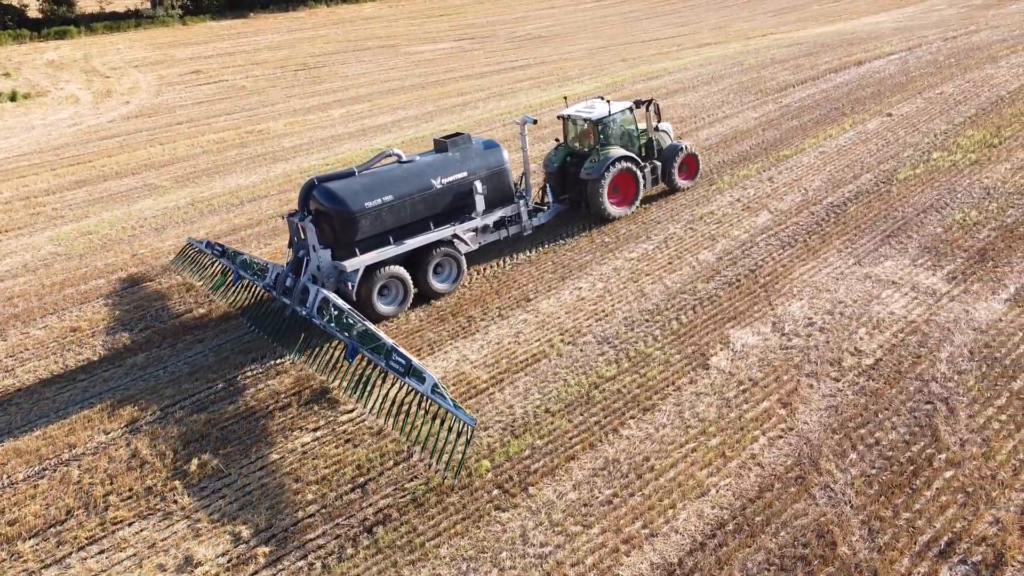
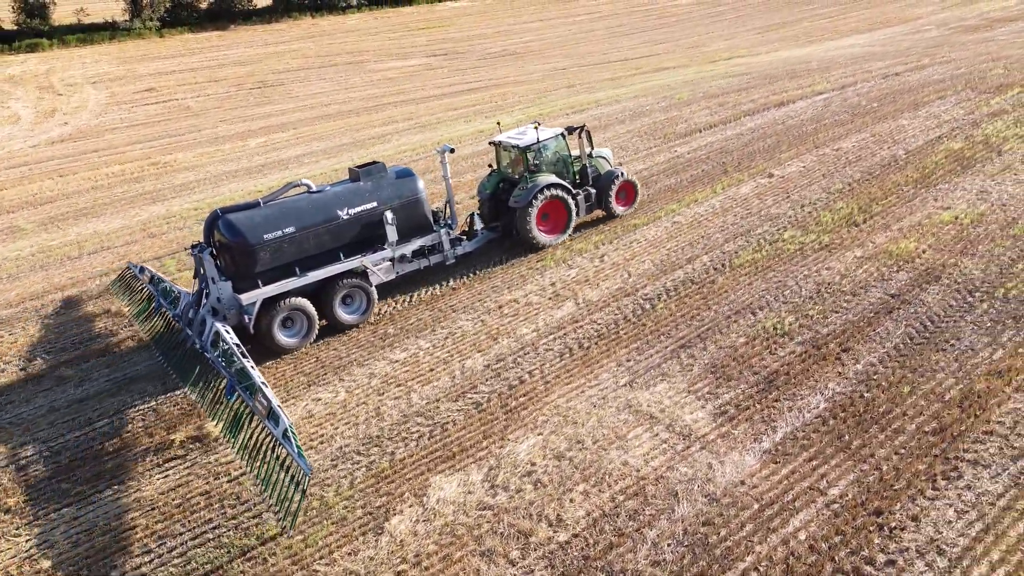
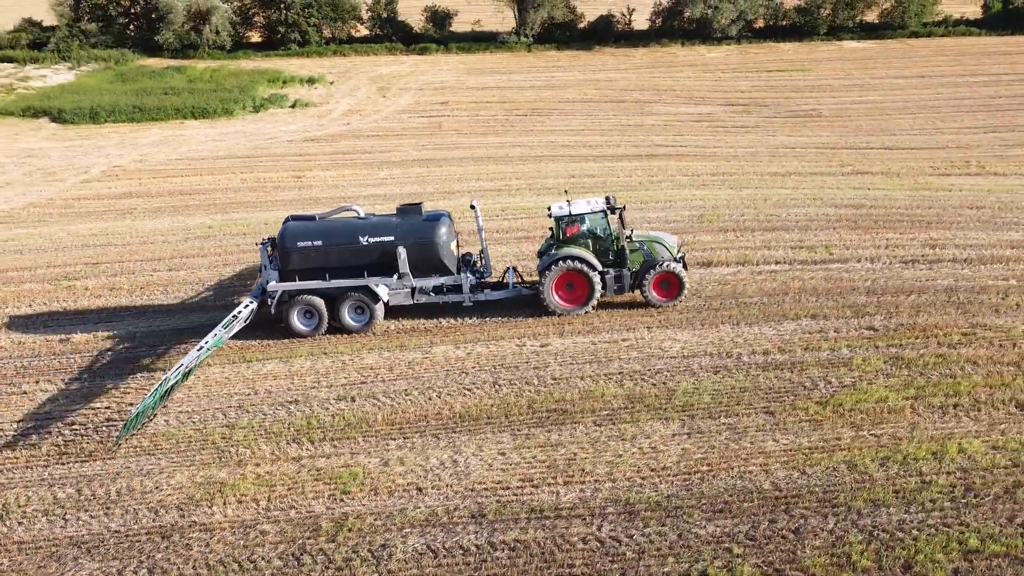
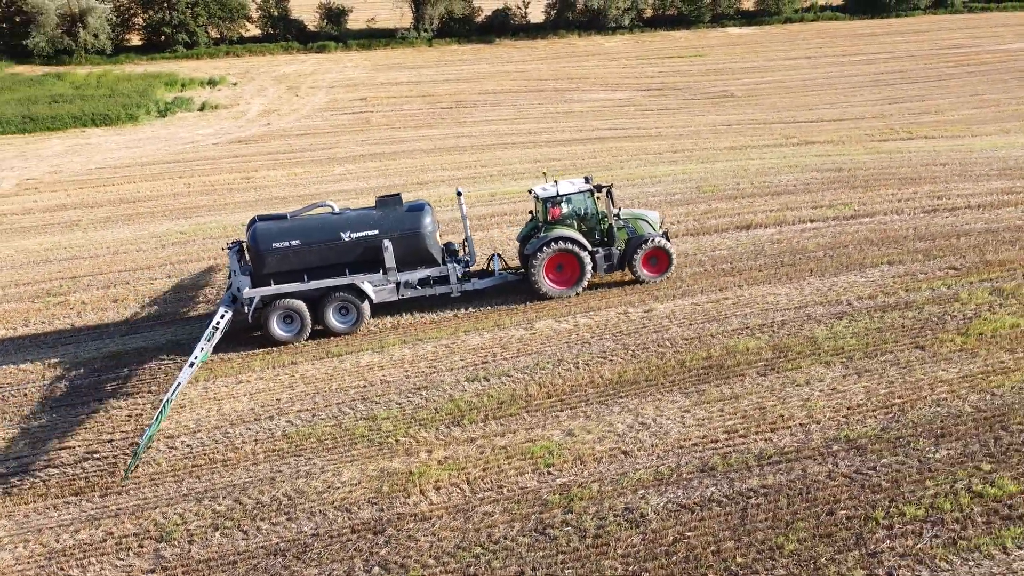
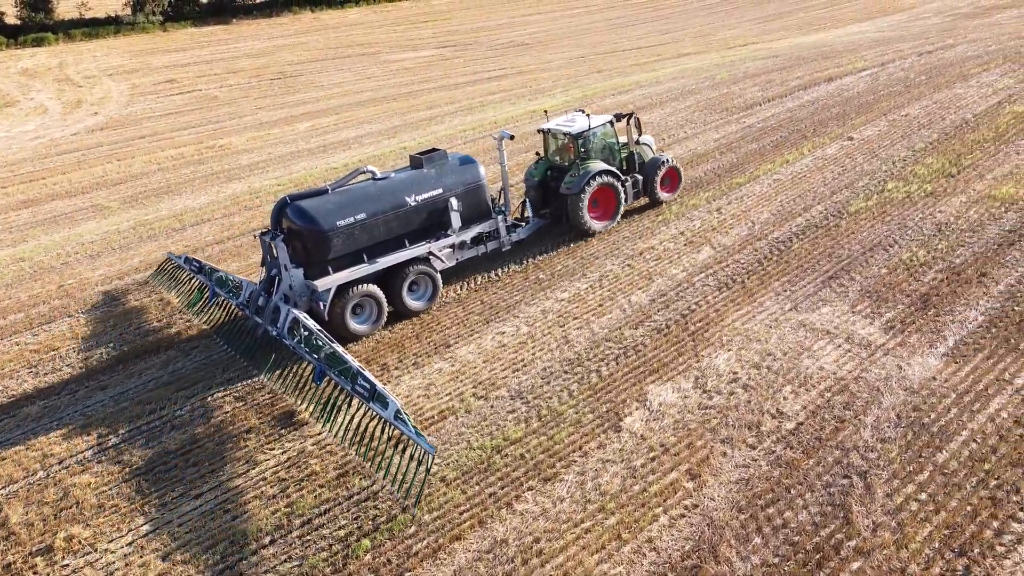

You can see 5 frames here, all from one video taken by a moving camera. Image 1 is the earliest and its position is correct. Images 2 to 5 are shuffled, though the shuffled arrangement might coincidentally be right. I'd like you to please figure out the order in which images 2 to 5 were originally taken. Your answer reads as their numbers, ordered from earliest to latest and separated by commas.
5, 2, 4, 3
